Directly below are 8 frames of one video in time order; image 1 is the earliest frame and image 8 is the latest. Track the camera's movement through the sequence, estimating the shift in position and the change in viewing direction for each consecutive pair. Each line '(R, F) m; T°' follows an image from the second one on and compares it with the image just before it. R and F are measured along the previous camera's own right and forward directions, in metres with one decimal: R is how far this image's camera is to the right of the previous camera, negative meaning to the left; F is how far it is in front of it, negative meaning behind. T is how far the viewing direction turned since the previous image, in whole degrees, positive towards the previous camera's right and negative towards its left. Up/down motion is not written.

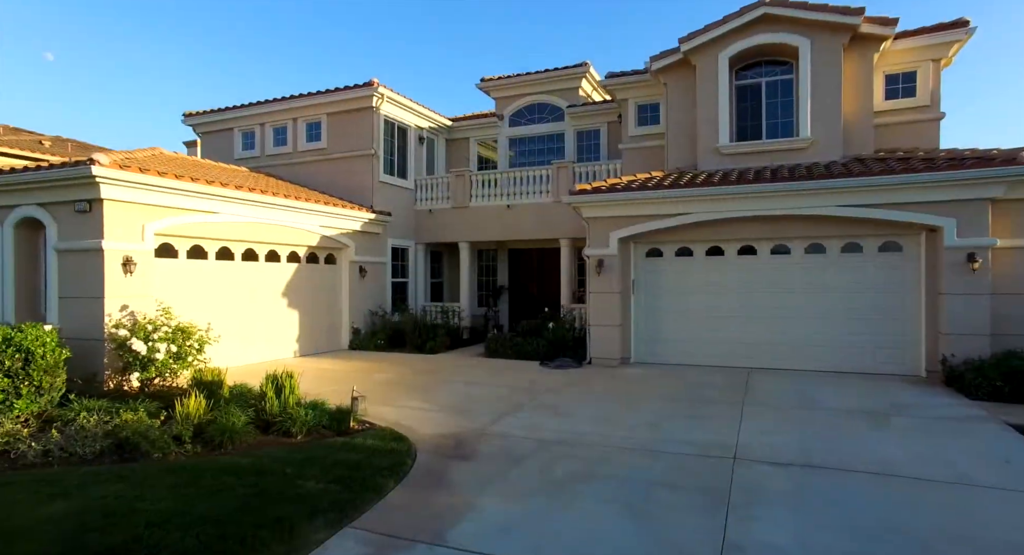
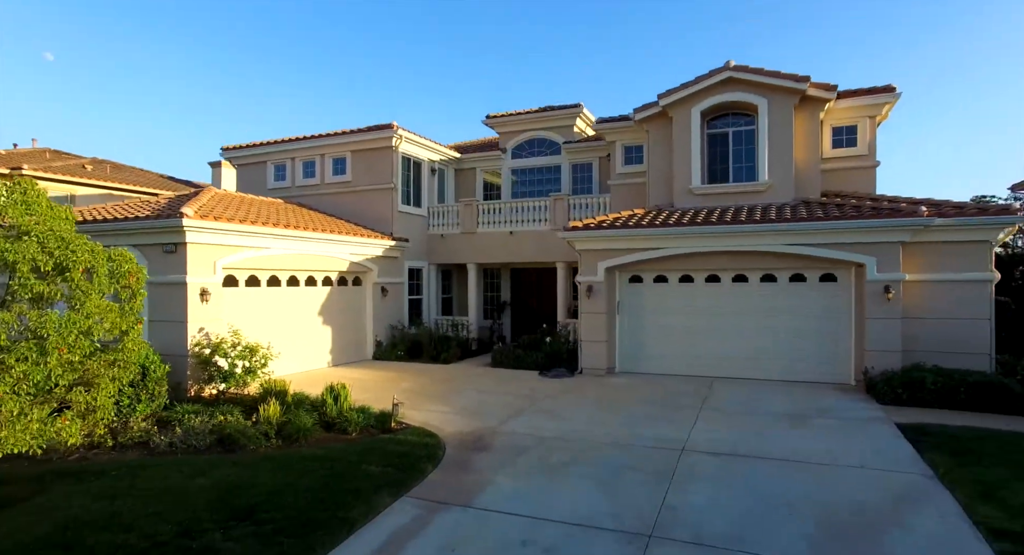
(-0.1, -2.0) m; 0°
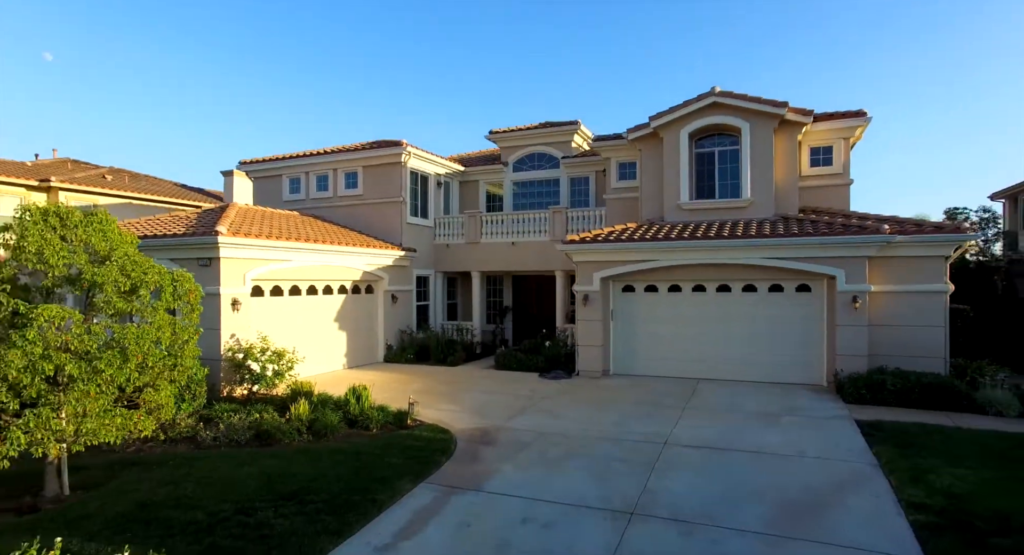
(-0.1, -1.1) m; 0°
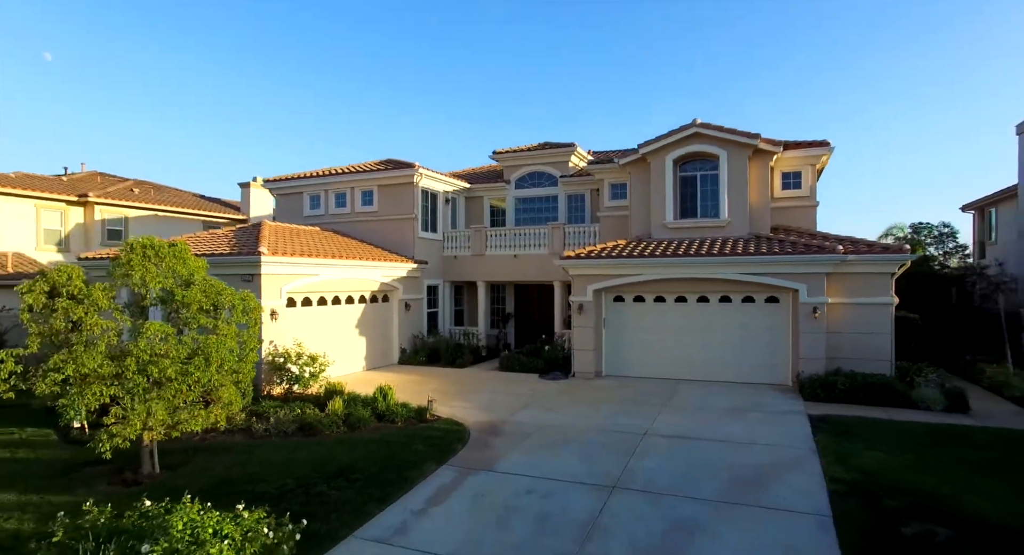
(-0.1, -1.7) m; 0°
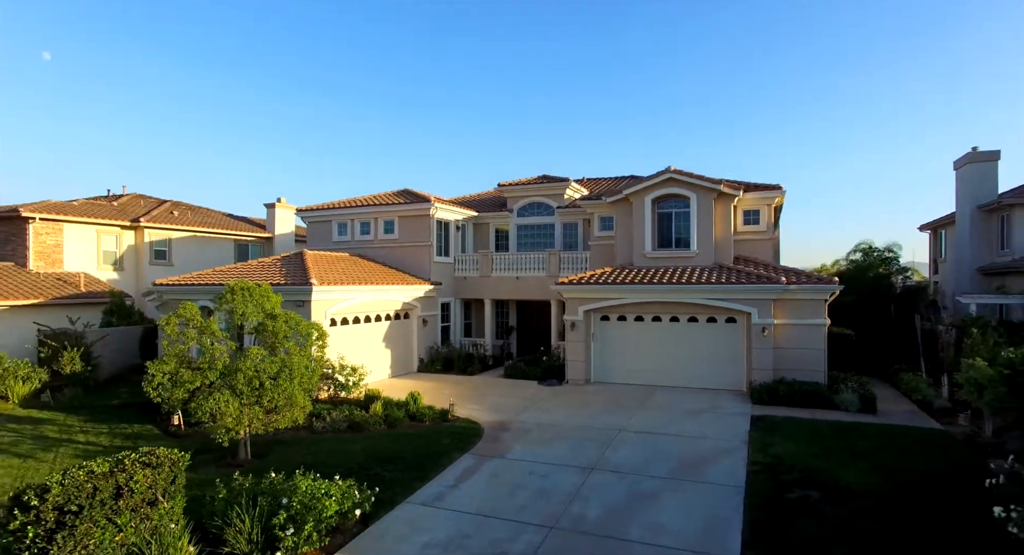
(-0.1, -2.9) m; 0°
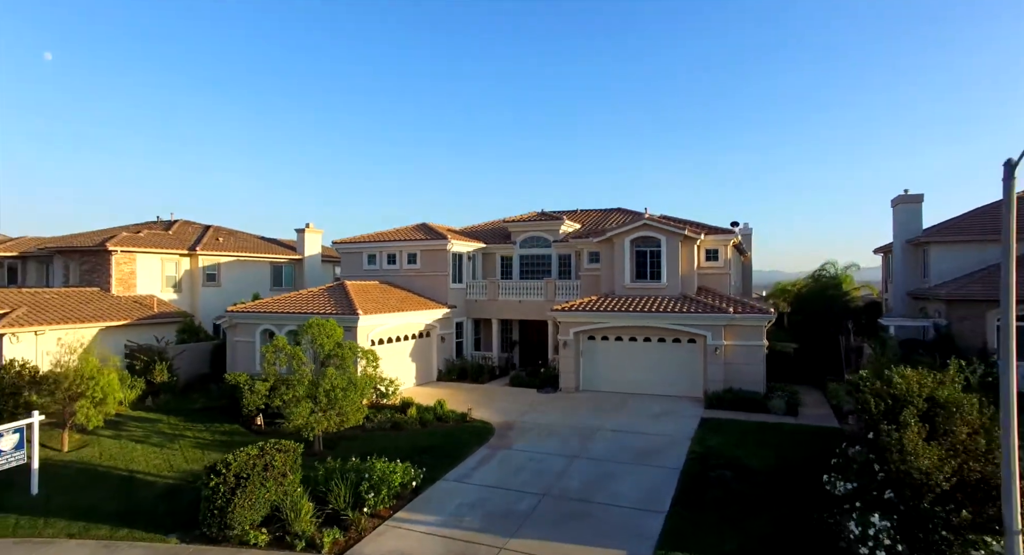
(-0.1, -4.2) m; 0°
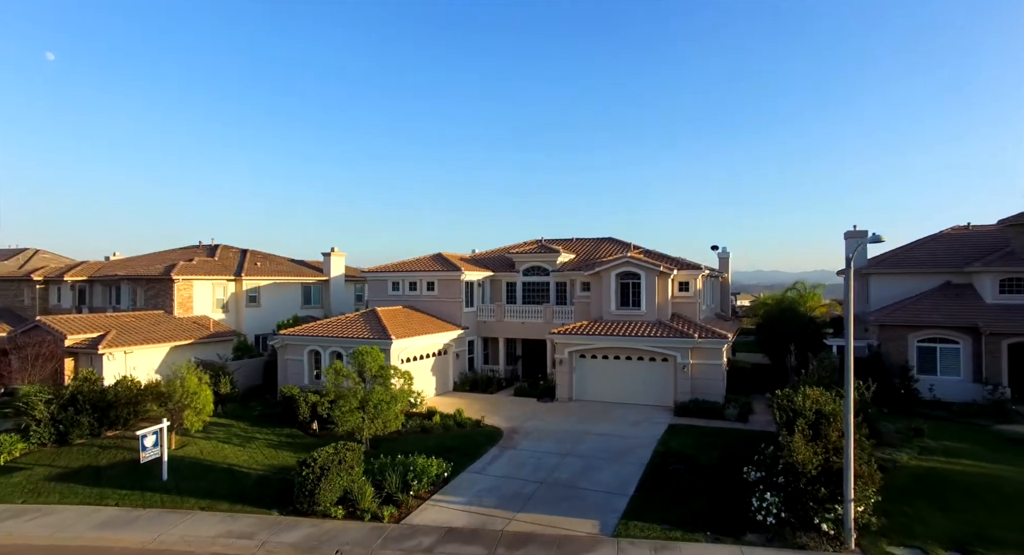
(-0.2, -4.4) m; 0°
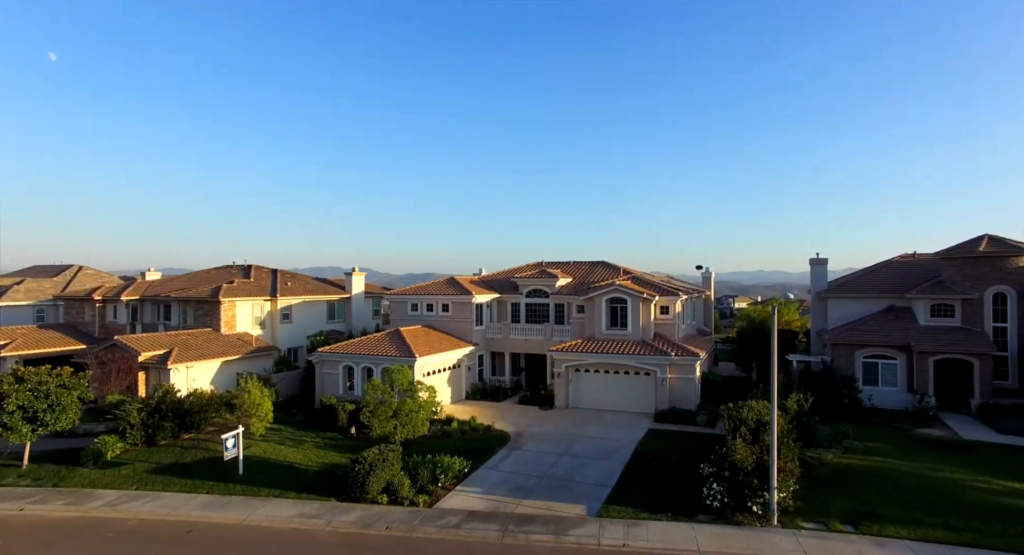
(-0.2, -4.4) m; 0°
